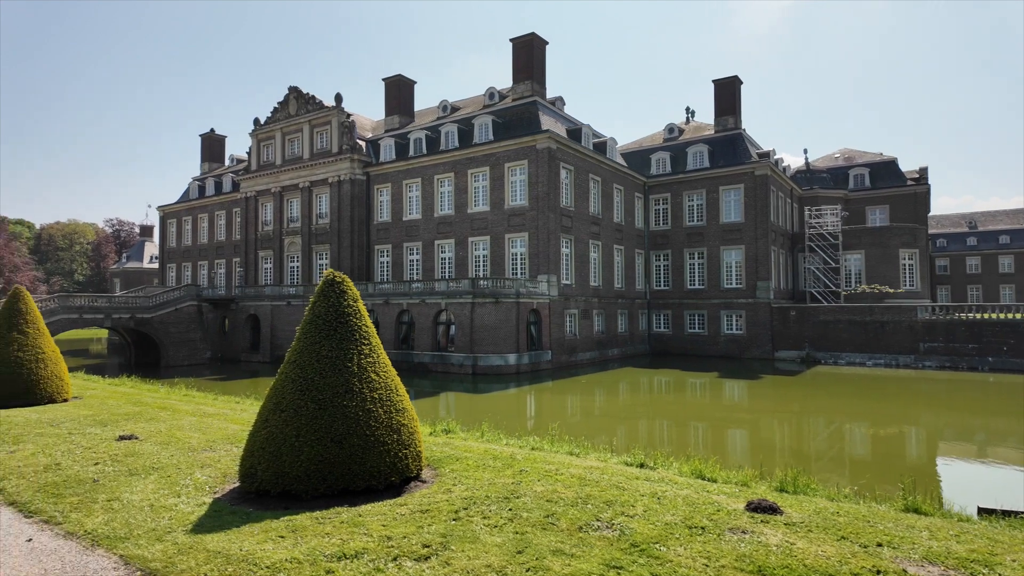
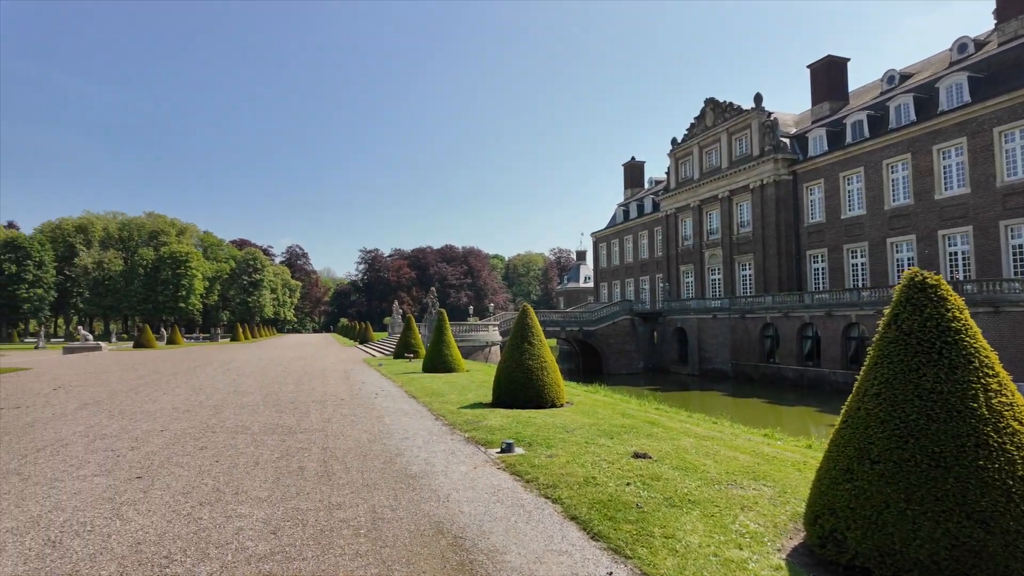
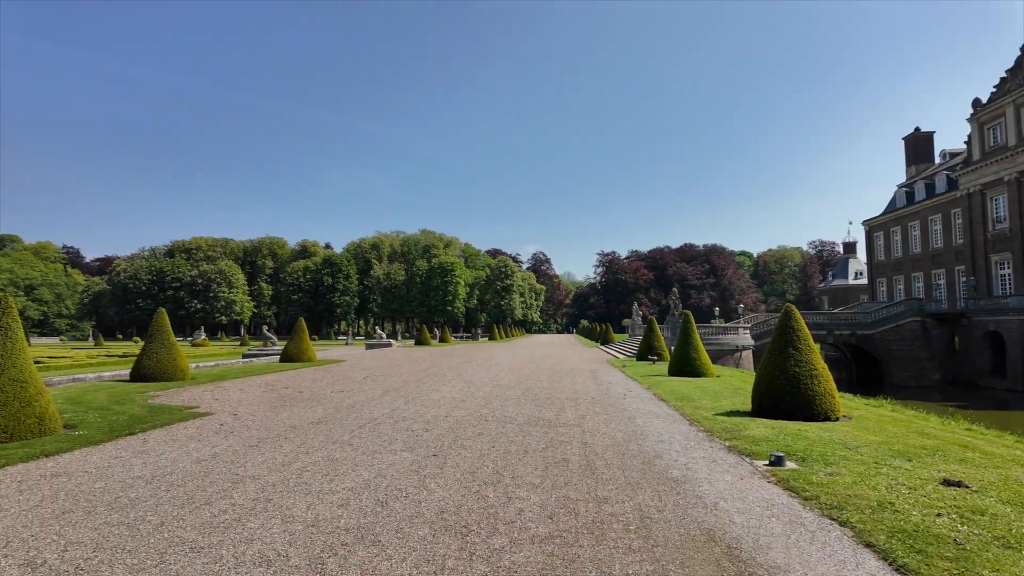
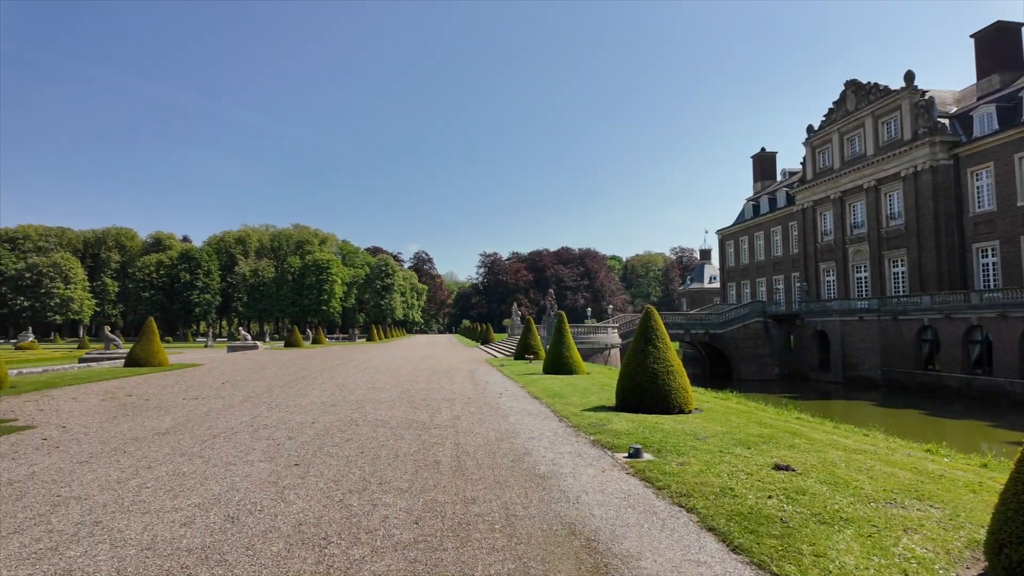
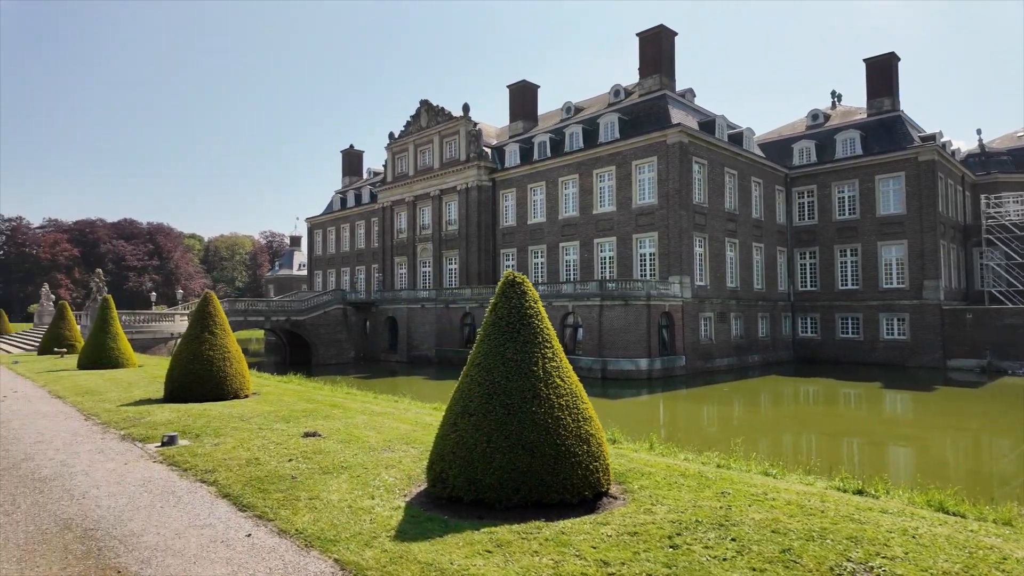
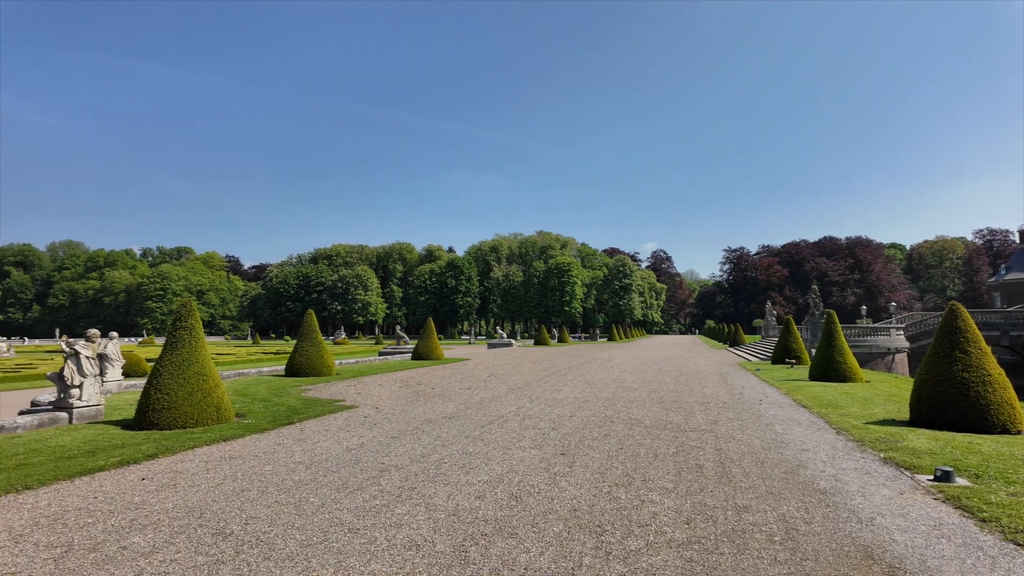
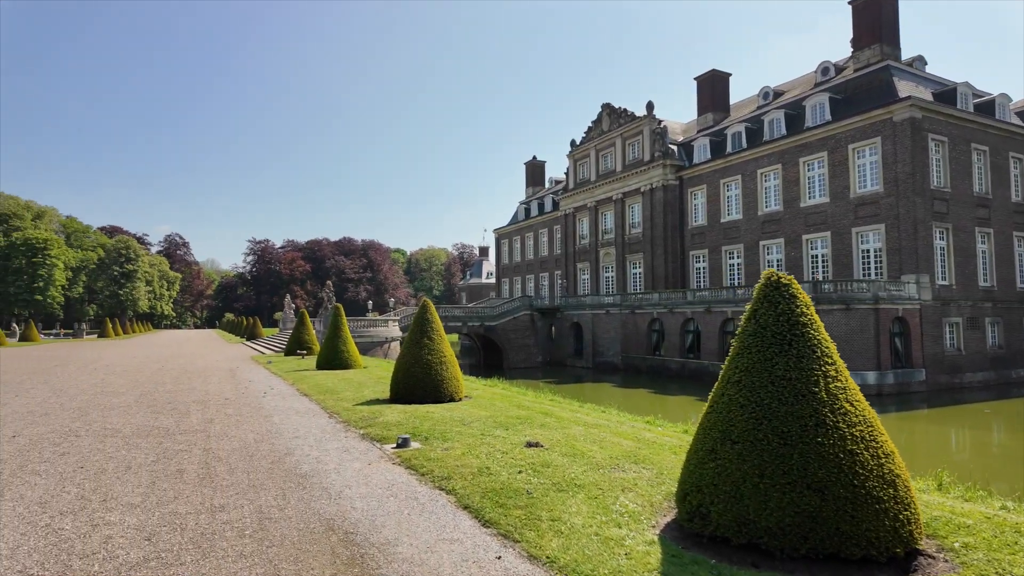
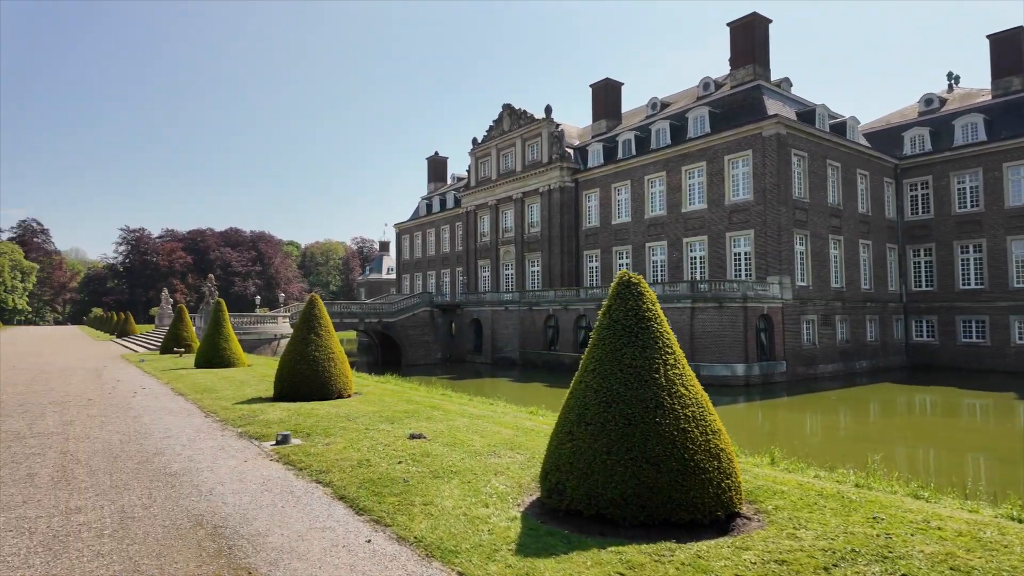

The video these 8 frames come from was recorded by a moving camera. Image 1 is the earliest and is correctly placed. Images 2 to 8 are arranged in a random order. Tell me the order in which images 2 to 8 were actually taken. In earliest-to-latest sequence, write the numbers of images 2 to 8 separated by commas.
5, 8, 7, 2, 4, 3, 6
